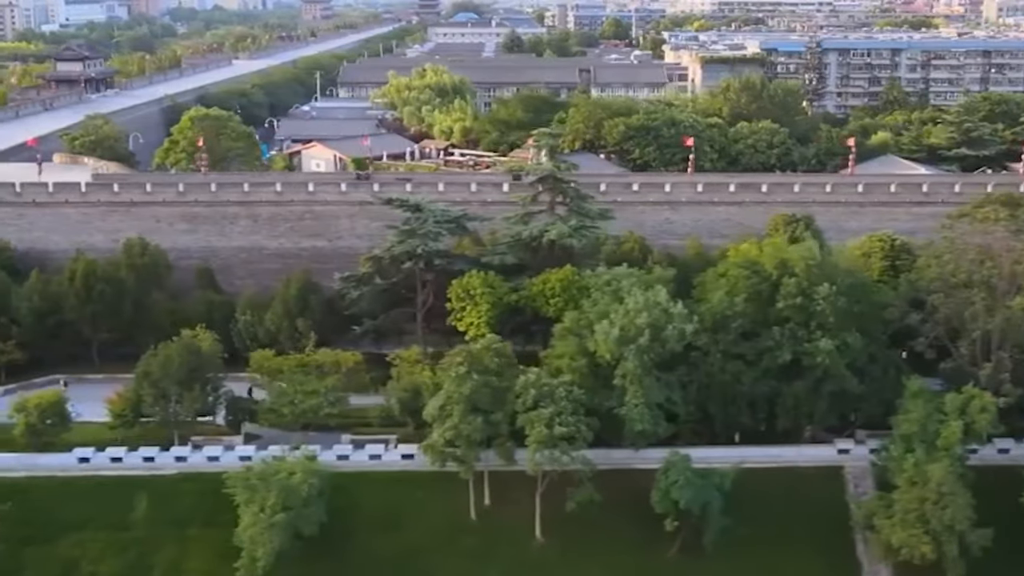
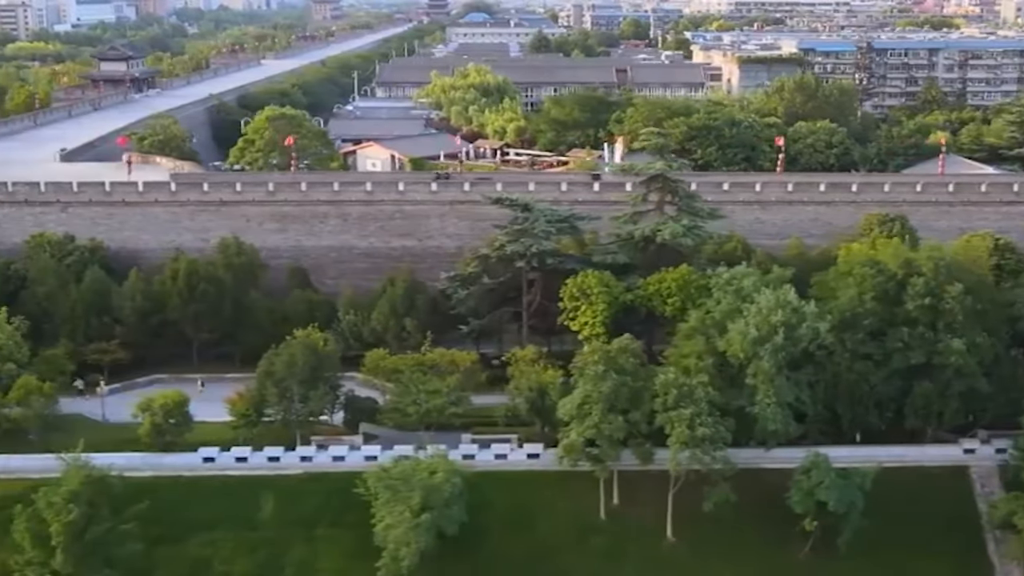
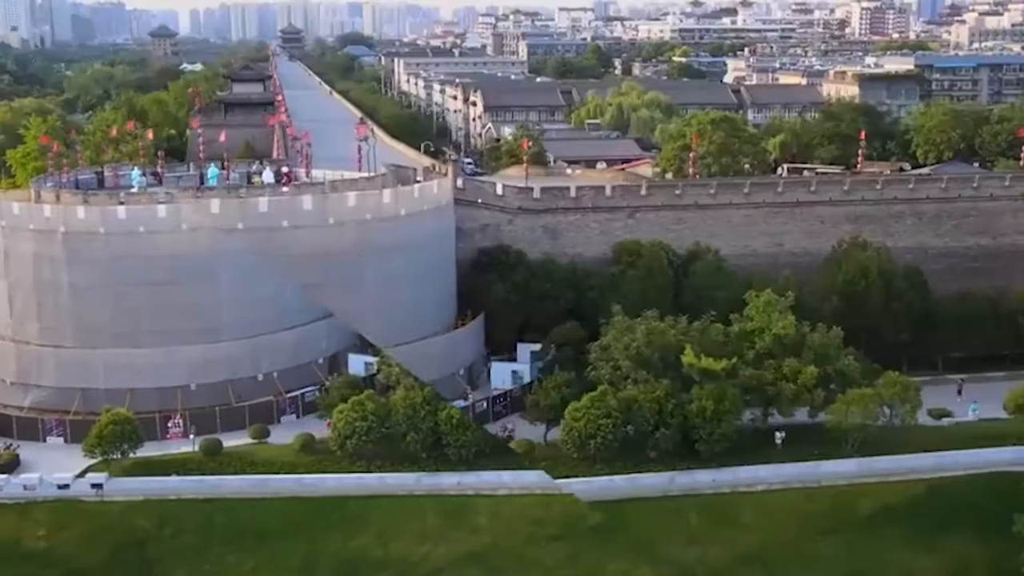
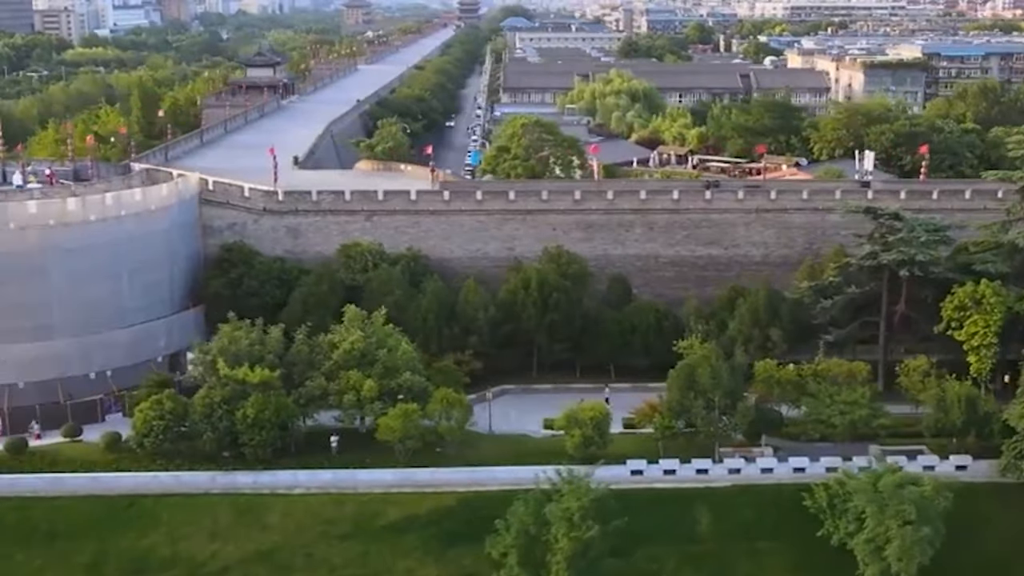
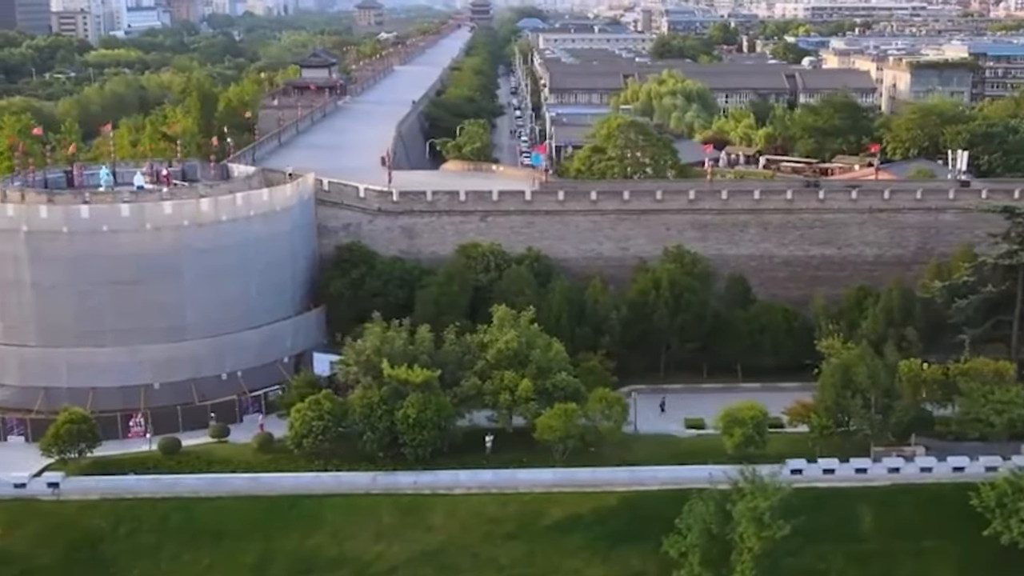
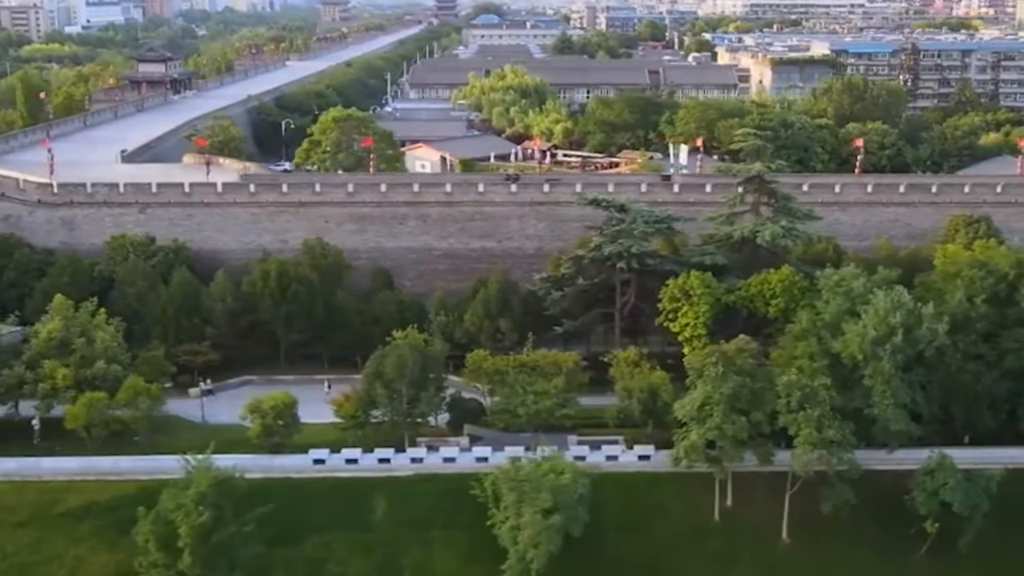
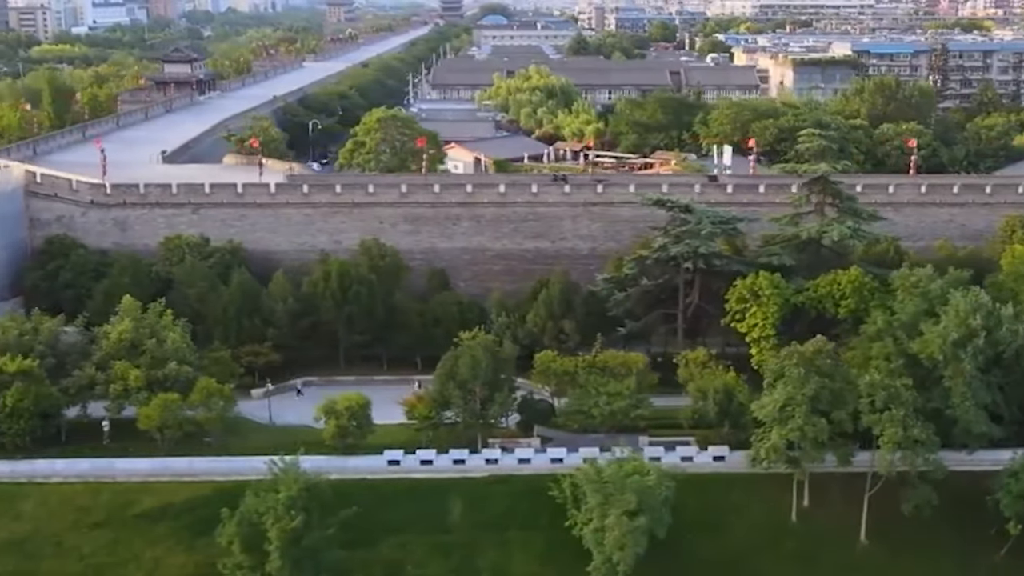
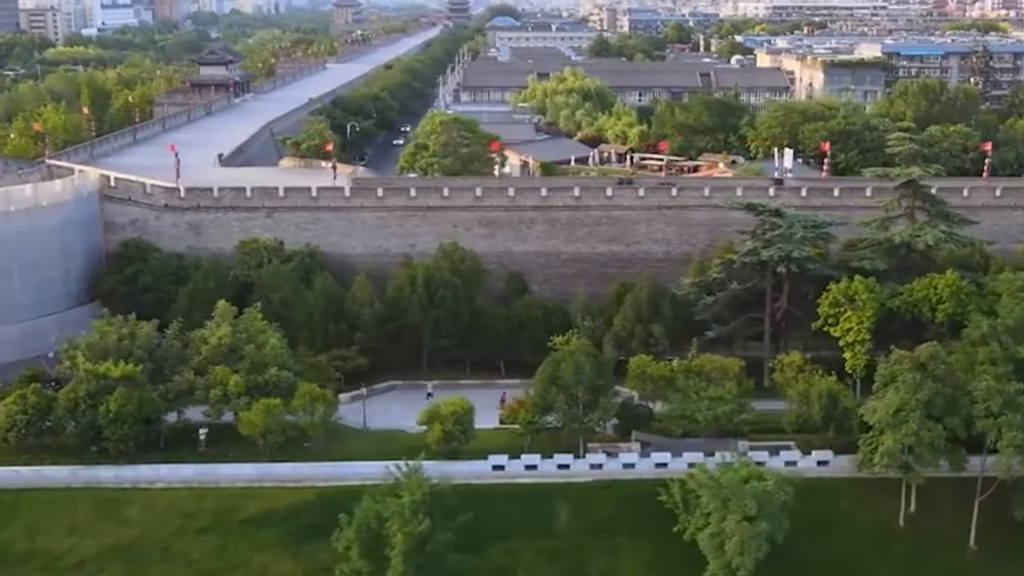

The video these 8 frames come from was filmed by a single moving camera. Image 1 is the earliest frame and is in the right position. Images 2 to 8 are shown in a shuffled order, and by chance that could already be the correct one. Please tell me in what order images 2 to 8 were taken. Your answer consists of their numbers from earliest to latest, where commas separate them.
2, 6, 7, 8, 4, 5, 3
